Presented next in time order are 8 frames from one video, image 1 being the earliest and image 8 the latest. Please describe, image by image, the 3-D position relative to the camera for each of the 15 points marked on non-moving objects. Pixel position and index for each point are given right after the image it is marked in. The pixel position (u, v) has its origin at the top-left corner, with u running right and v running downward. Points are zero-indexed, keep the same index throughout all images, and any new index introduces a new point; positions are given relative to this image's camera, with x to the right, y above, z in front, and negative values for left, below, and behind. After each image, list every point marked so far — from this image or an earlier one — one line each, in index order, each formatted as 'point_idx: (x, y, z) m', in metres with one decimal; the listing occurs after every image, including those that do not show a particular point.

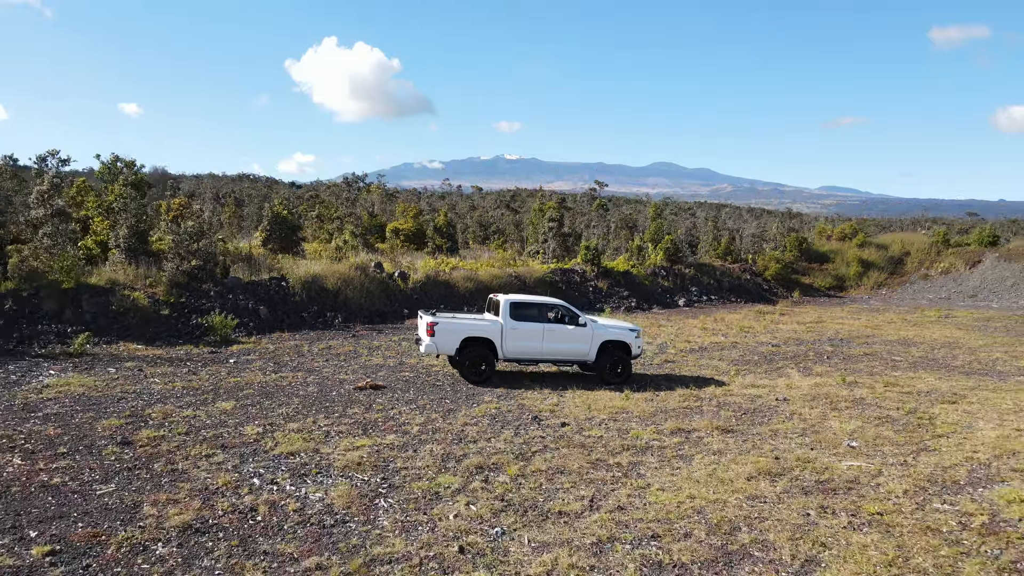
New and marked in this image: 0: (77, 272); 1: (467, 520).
0: (-4.3, +0.1, +8.6) m
1: (-0.2, -0.8, +3.1) m
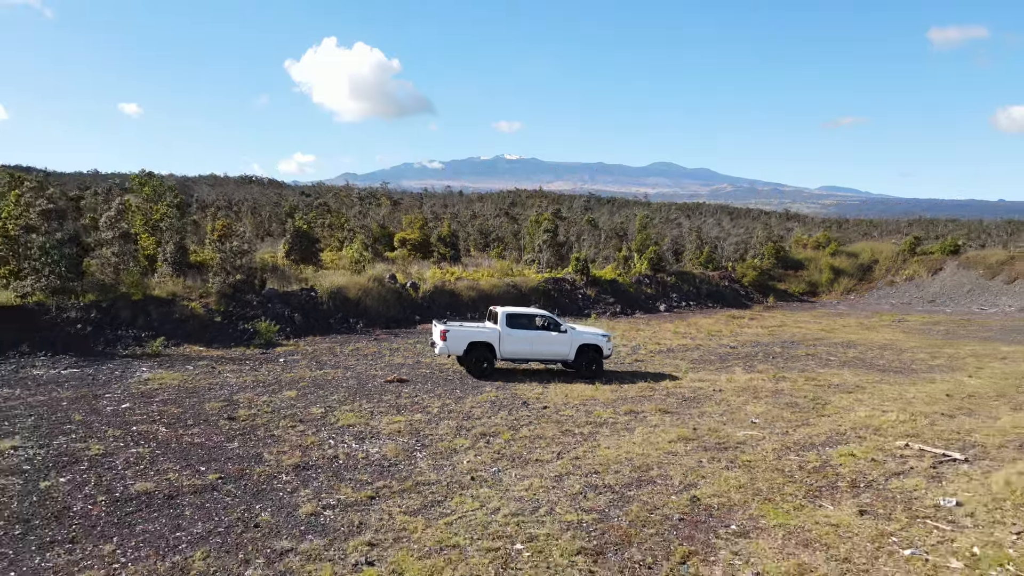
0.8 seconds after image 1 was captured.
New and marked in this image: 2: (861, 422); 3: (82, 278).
0: (-4.3, 0.0, +10.2) m
1: (-0.2, -0.9, +4.7) m
2: (+2.4, -0.9, +6.0) m
3: (-4.7, +0.1, +9.5) m
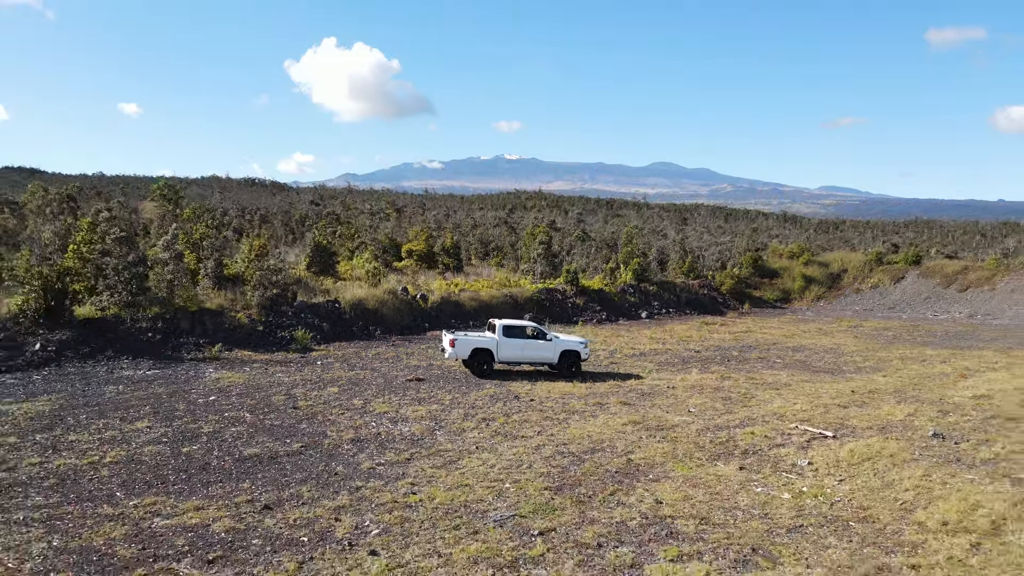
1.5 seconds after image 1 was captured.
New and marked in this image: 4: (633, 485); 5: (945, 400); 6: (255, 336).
0: (-4.4, -0.2, +12.0) m
1: (-0.3, -1.1, +6.5) m
2: (+2.3, -1.1, +7.8) m
3: (-4.8, -0.1, +11.4) m
4: (+0.7, -1.2, +5.3) m
5: (+4.3, -1.1, +8.6) m
6: (-3.5, -0.6, +11.7) m
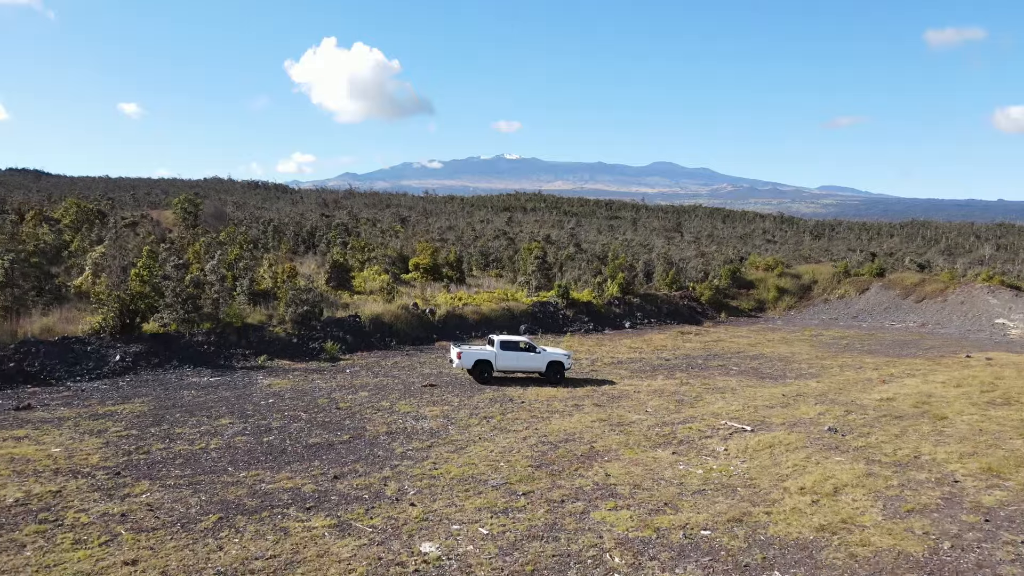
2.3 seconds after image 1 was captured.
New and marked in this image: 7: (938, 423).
0: (-4.4, -0.5, +14.1) m
1: (-0.3, -1.4, +8.6) m
2: (+2.3, -1.4, +9.9) m
3: (-4.8, -0.4, +13.4) m
4: (+0.7, -1.5, +7.4) m
5: (+4.2, -1.4, +10.7) m
6: (-3.5, -0.9, +13.8) m
7: (+4.6, -1.4, +9.4) m
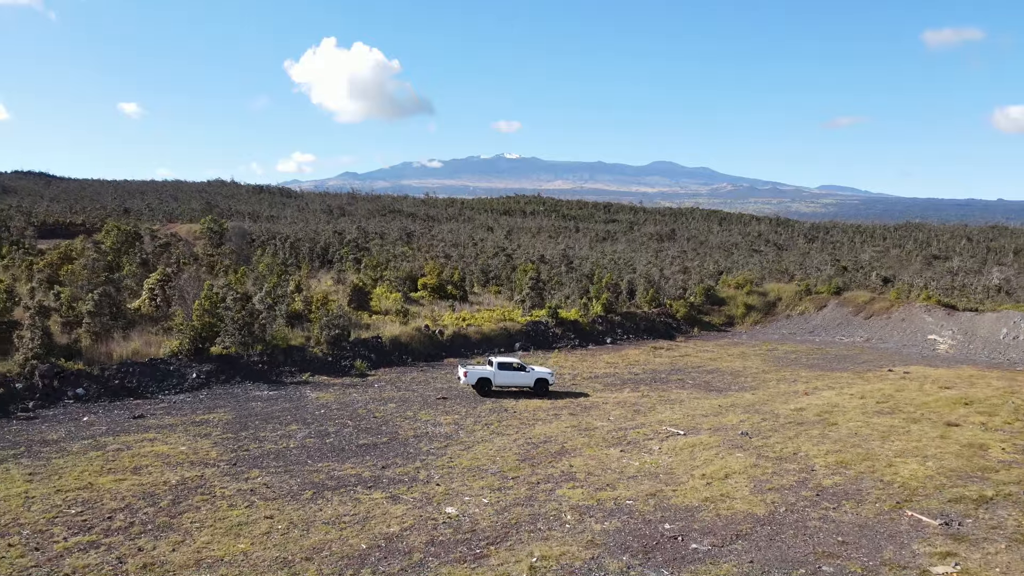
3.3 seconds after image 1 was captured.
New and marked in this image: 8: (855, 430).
0: (-4.5, -1.0, +17.2) m
1: (-0.4, -2.0, +11.7) m
2: (+2.2, -1.9, +12.9) m
3: (-4.9, -0.9, +16.5) m
4: (+0.6, -2.0, +10.5) m
5: (+4.1, -1.9, +13.8) m
6: (-3.6, -1.5, +16.9) m
7: (+4.5, -2.0, +12.4) m
8: (+4.8, -2.0, +12.3) m
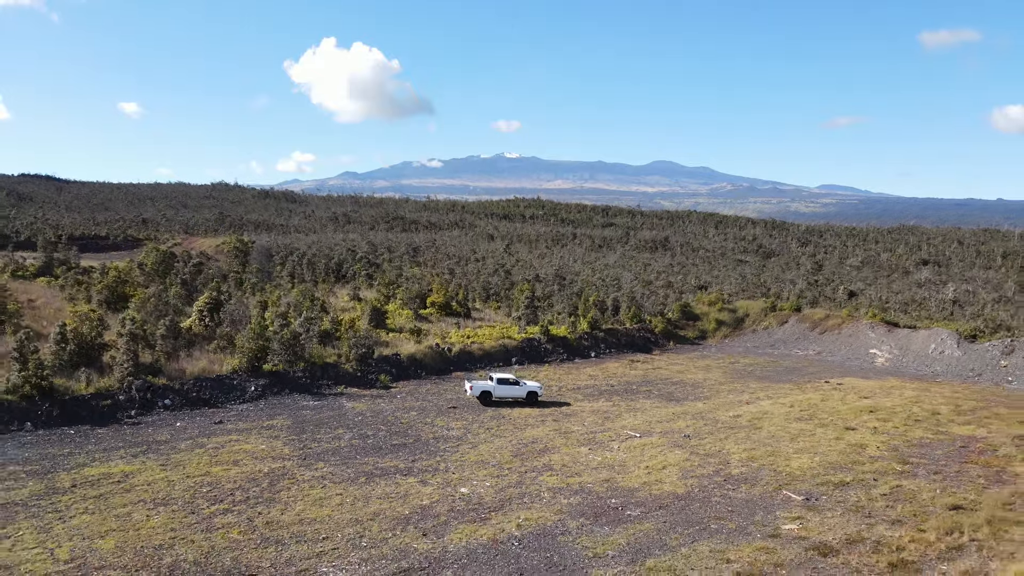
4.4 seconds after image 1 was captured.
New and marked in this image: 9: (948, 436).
0: (-4.6, -1.7, +20.8) m
1: (-0.5, -2.6, +15.3) m
2: (+2.1, -2.6, +16.6) m
3: (-5.0, -1.6, +20.1) m
4: (+0.5, -2.7, +14.1) m
5: (+4.0, -2.6, +17.4) m
6: (-3.7, -2.1, +20.5) m
7: (+4.4, -2.6, +16.0) m
8: (+4.8, -2.6, +15.9) m
9: (+7.9, -2.7, +15.8) m
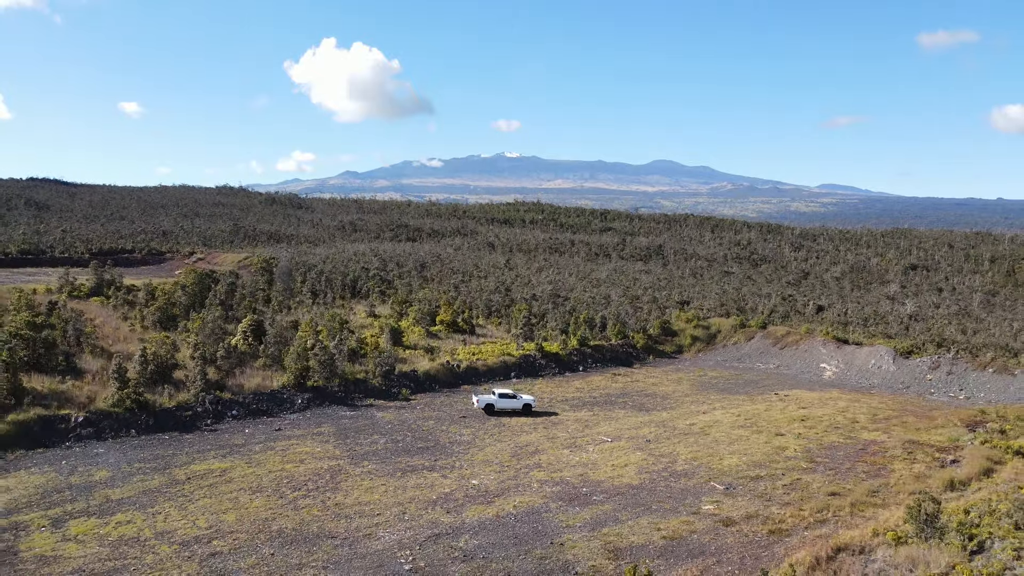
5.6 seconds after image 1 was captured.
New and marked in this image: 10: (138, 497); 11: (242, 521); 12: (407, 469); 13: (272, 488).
0: (-4.6, -2.5, +25.0) m
1: (-0.5, -3.4, +19.5) m
2: (+2.1, -3.4, +20.8) m
3: (-5.0, -2.4, +24.3) m
4: (+0.5, -3.5, +18.3) m
5: (+4.0, -3.4, +21.6) m
6: (-3.7, -2.9, +24.7) m
7: (+4.4, -3.5, +20.2) m
8: (+4.7, -3.5, +20.1) m
9: (+7.9, -3.5, +20.0) m
10: (-6.4, -3.6, +14.8) m
11: (-4.2, -3.6, +13.6) m
12: (-2.1, -3.5, +16.9) m
13: (-4.2, -3.5, +15.3) m
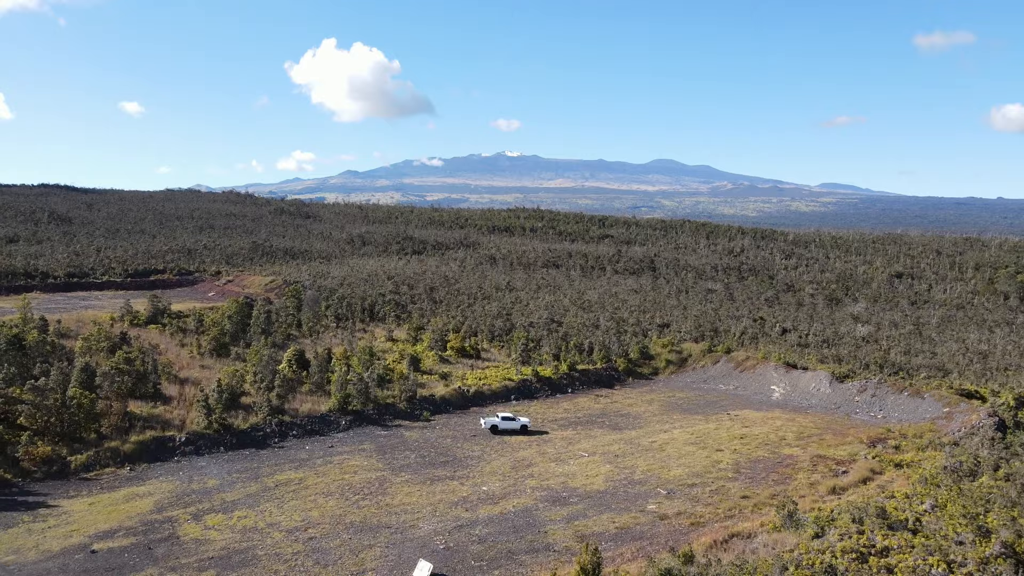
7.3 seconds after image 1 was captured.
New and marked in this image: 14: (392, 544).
0: (-4.6, -3.9, +30.9) m
1: (-0.5, -4.9, +25.4) m
2: (+2.1, -4.9, +26.7) m
3: (-5.0, -3.8, +30.2) m
4: (+0.5, -5.0, +24.2) m
5: (+4.0, -4.9, +27.5) m
6: (-3.7, -4.4, +30.6) m
7: (+4.4, -4.9, +26.1) m
8: (+4.7, -4.9, +26.0) m
9: (+7.9, -5.0, +25.9) m
10: (-6.4, -5.0, +20.7) m
11: (-4.2, -5.1, +19.5) m
12: (-2.1, -5.0, +22.8) m
13: (-4.3, -5.0, +21.3) m
14: (-2.5, -5.3, +17.9) m
